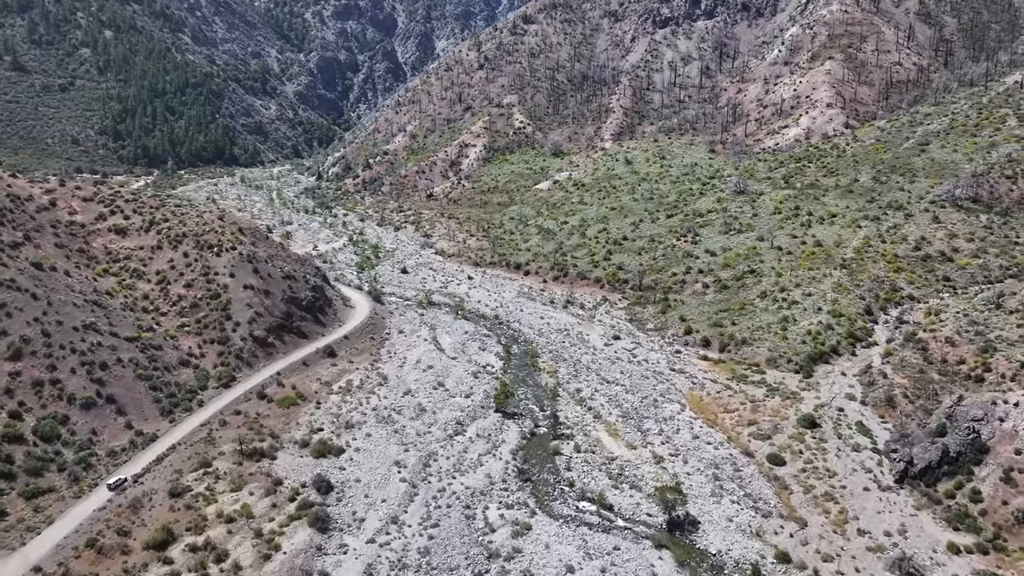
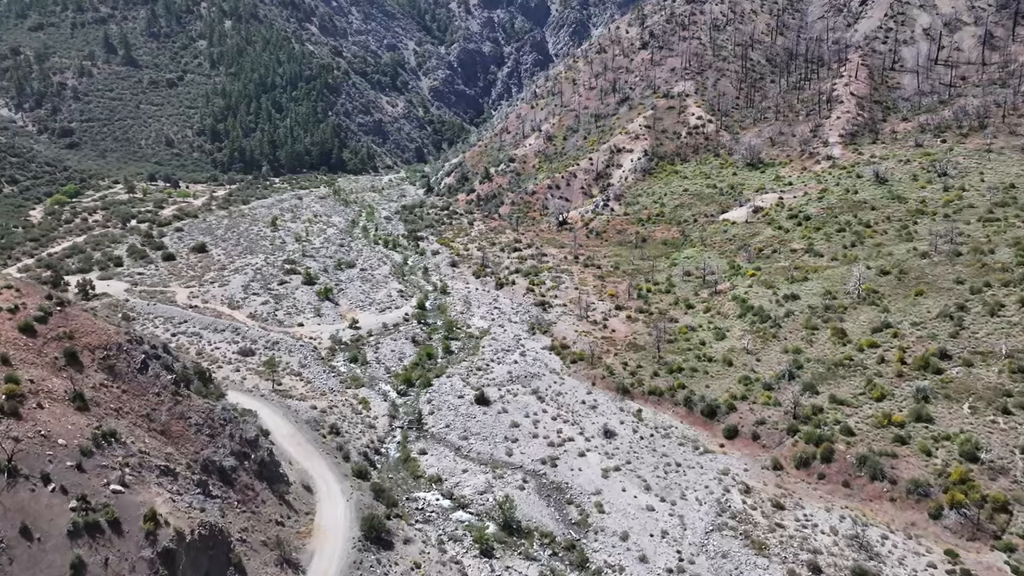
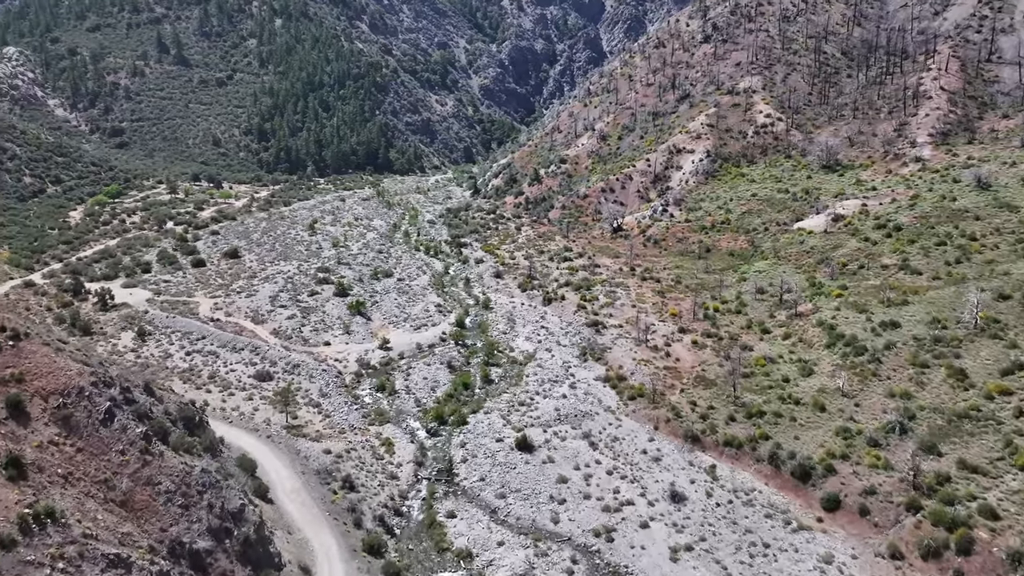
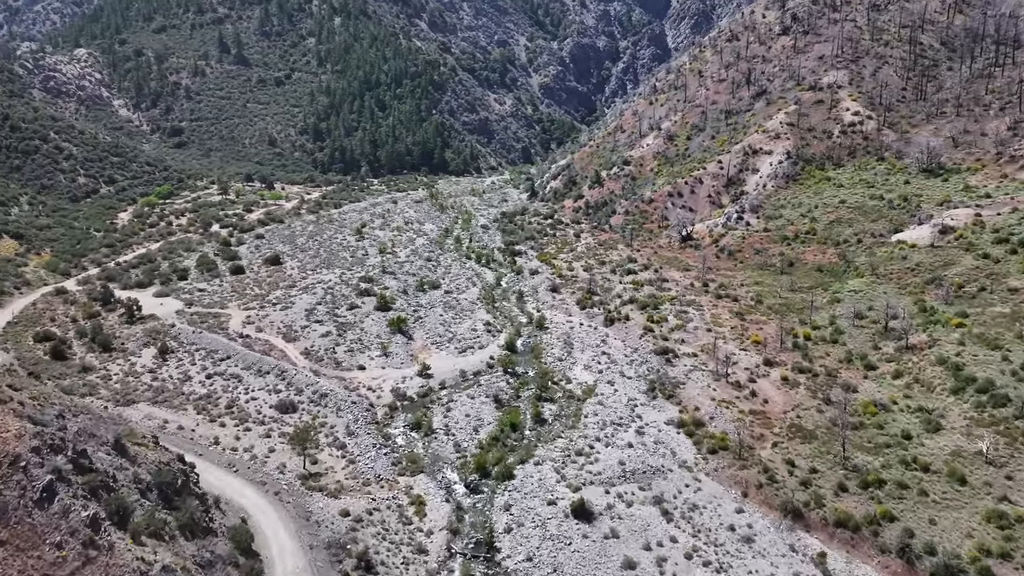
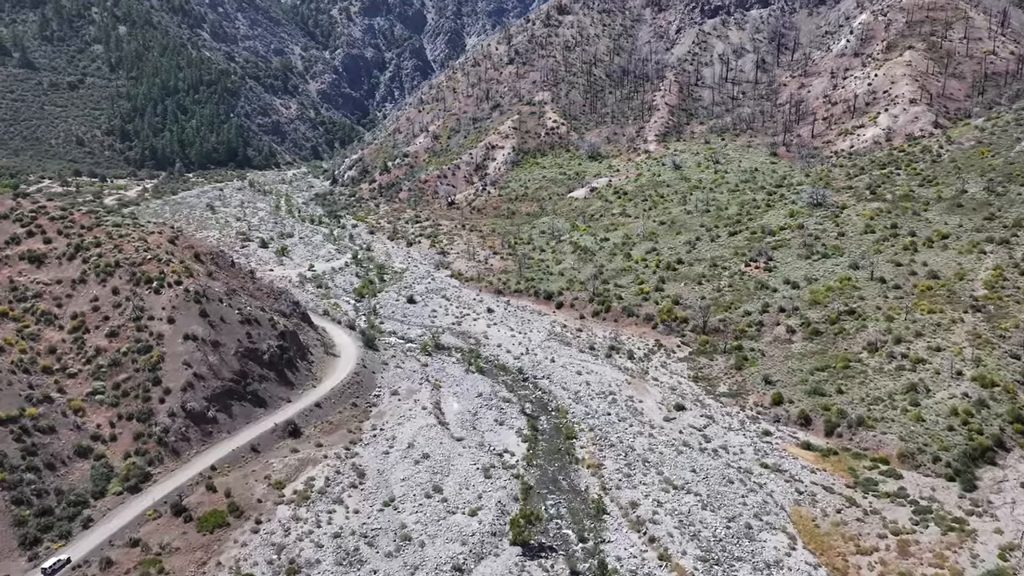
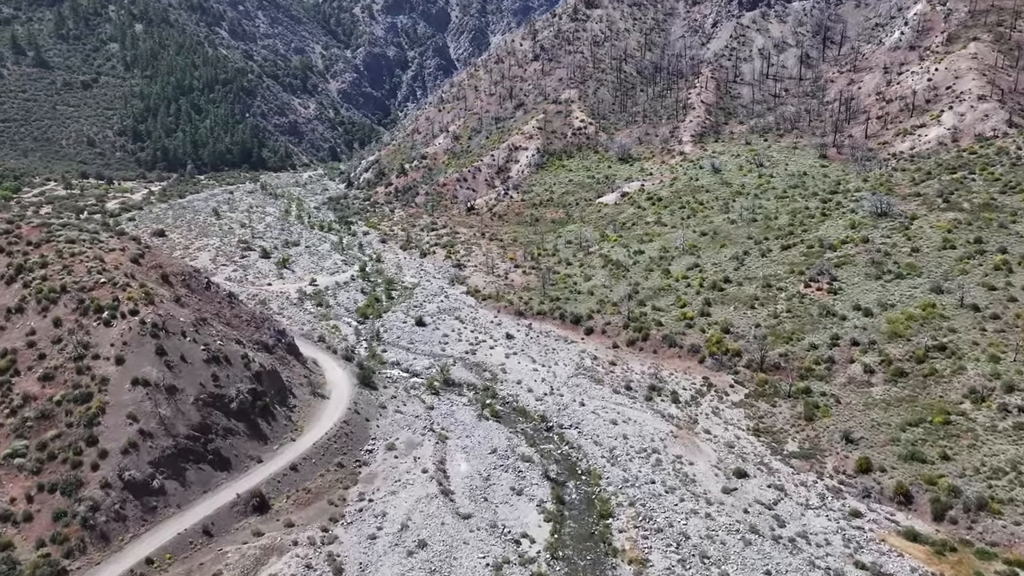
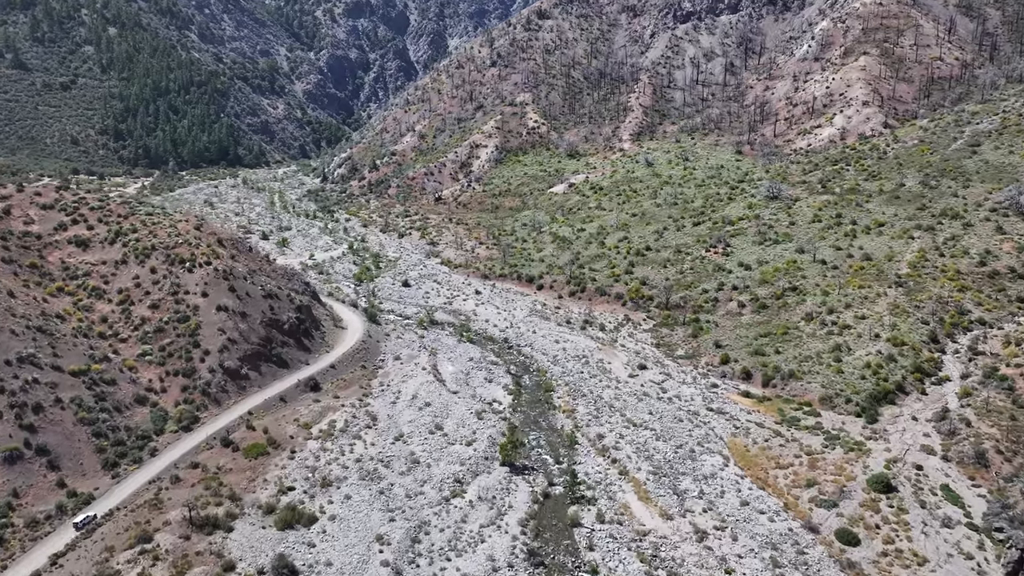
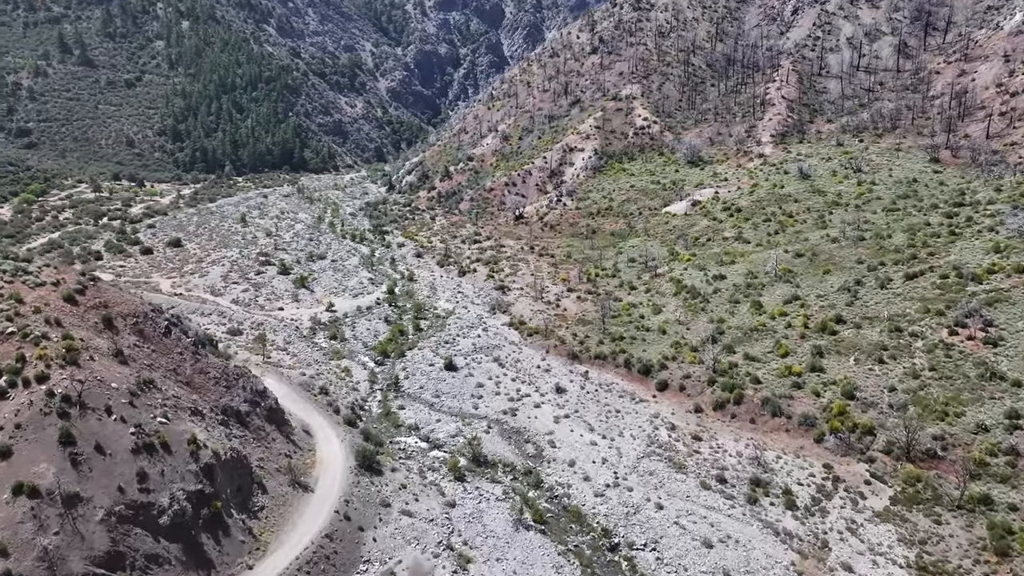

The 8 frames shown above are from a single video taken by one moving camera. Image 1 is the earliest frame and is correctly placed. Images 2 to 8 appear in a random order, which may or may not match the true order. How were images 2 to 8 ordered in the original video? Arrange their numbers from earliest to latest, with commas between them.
7, 5, 6, 8, 2, 3, 4
